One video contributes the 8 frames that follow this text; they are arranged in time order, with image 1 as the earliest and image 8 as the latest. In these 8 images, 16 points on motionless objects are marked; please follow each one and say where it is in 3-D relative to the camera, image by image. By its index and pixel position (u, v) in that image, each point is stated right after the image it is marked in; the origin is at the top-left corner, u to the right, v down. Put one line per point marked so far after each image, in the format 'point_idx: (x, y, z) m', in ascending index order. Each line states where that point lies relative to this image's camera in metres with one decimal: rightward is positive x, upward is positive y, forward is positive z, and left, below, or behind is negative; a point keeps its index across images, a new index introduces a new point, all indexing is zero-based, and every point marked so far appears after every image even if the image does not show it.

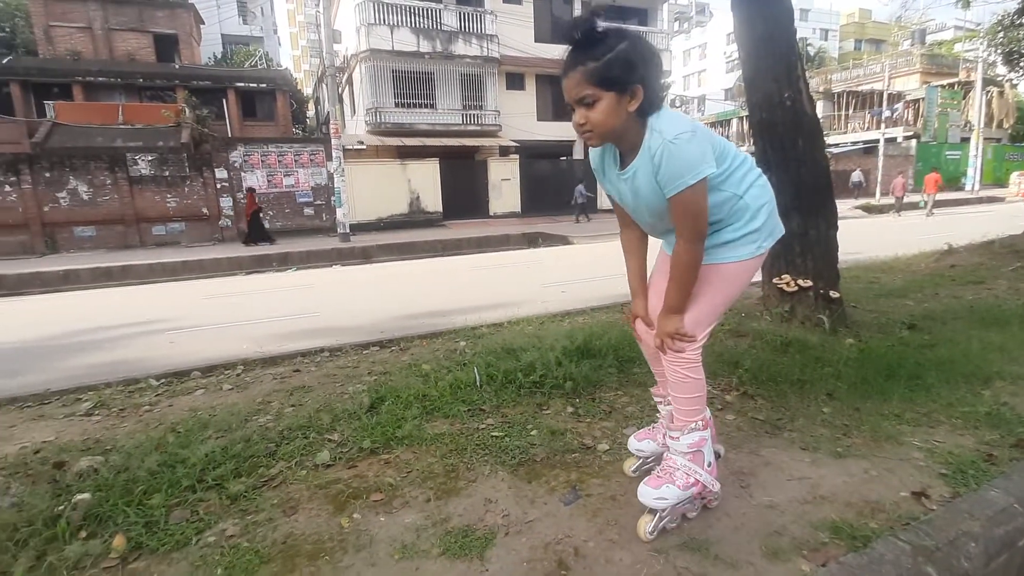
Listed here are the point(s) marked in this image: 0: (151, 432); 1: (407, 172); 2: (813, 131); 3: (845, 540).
0: (-2.0, -0.8, +2.7) m
1: (-4.4, +4.6, +19.8) m
2: (+2.4, +1.2, +4.0) m
3: (+1.1, -0.8, +1.7) m
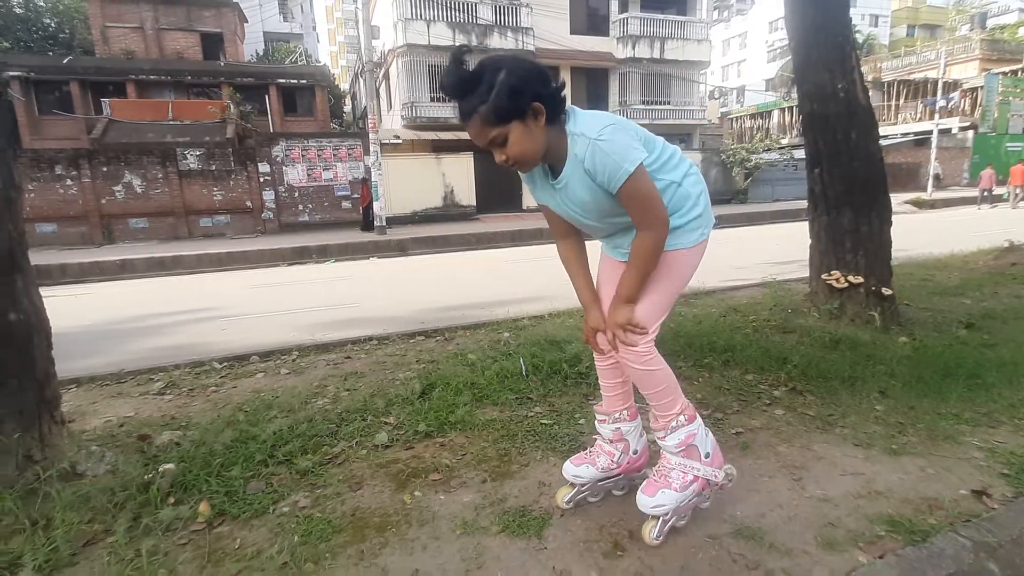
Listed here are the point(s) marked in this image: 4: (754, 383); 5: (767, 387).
0: (-1.7, -0.7, +2.9) m
1: (-3.0, +4.9, +20.1) m
2: (+2.7, +1.3, +3.9) m
3: (+1.3, -0.8, +1.7) m
4: (+1.5, -0.6, +3.0) m
5: (+1.5, -0.6, +3.0) m
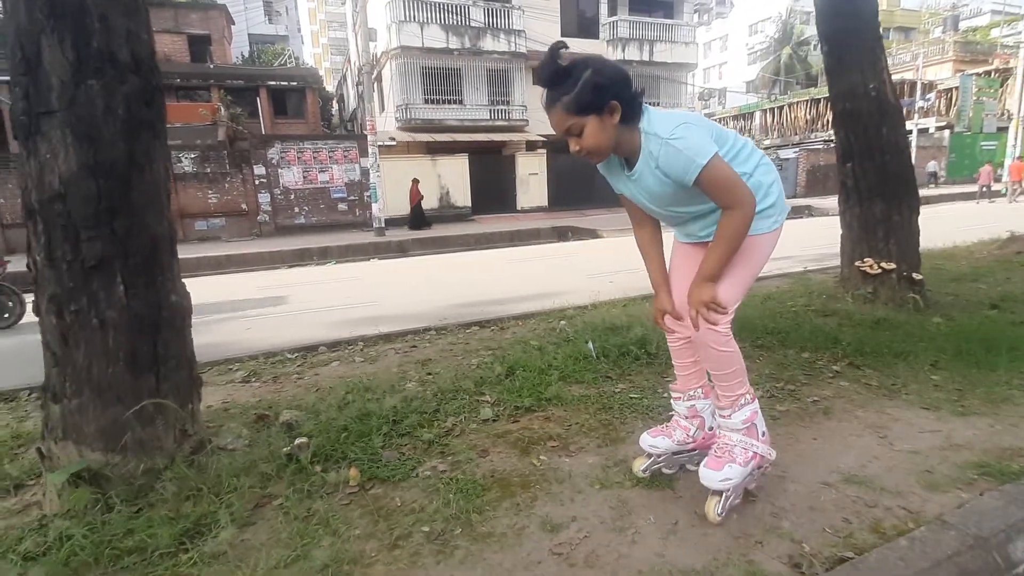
0: (-1.2, -0.6, +3.1) m
1: (-3.1, +4.9, +20.2) m
2: (+3.2, +1.4, +4.2) m
3: (+1.9, -0.7, +1.9) m
4: (+1.9, -0.5, +3.2) m
5: (+2.0, -0.5, +3.2) m
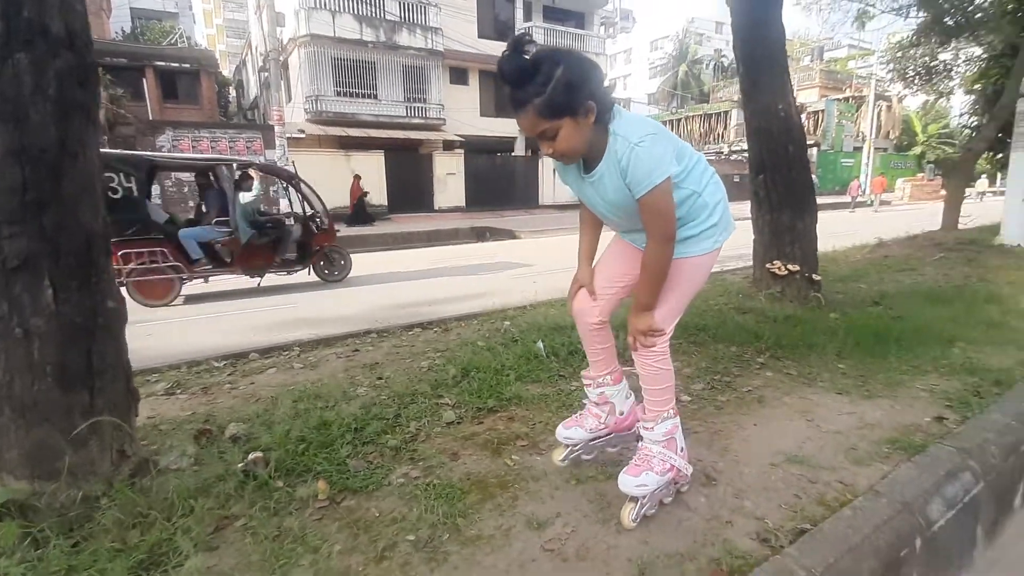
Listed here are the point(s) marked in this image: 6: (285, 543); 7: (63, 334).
0: (-1.4, -0.7, +2.9) m
1: (-6.3, +4.8, +19.4) m
2: (+2.7, +1.4, +4.7) m
3: (+1.8, -0.7, +2.3) m
4: (+1.6, -0.5, +3.5) m
5: (+1.7, -0.5, +3.6) m
6: (-0.8, -0.9, +1.7) m
7: (-1.6, -0.2, +1.7) m
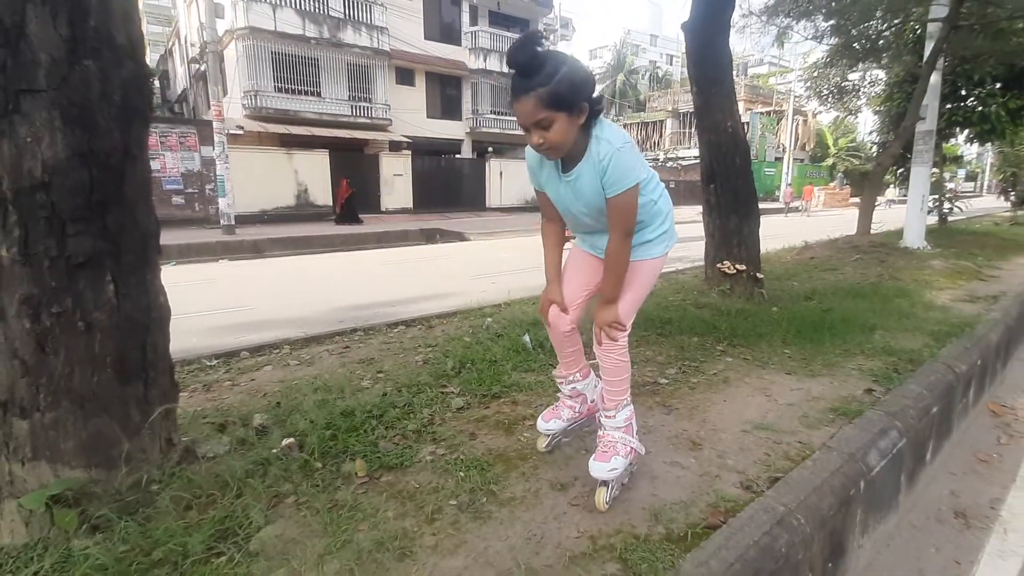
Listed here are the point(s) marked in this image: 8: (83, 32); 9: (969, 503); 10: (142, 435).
0: (-1.4, -0.6, +3.0) m
1: (-8.2, +4.7, +18.9) m
2: (+2.4, +1.4, +5.2) m
3: (+1.8, -0.7, +2.7) m
4: (+1.5, -0.4, +4.0) m
5: (+1.6, -0.4, +4.0) m
6: (-0.7, -0.9, +1.9) m
7: (-1.4, -0.2, +1.8) m
8: (-1.4, +0.9, +1.7) m
9: (+2.4, -1.1, +2.7) m
10: (-1.4, -0.6, +1.9) m
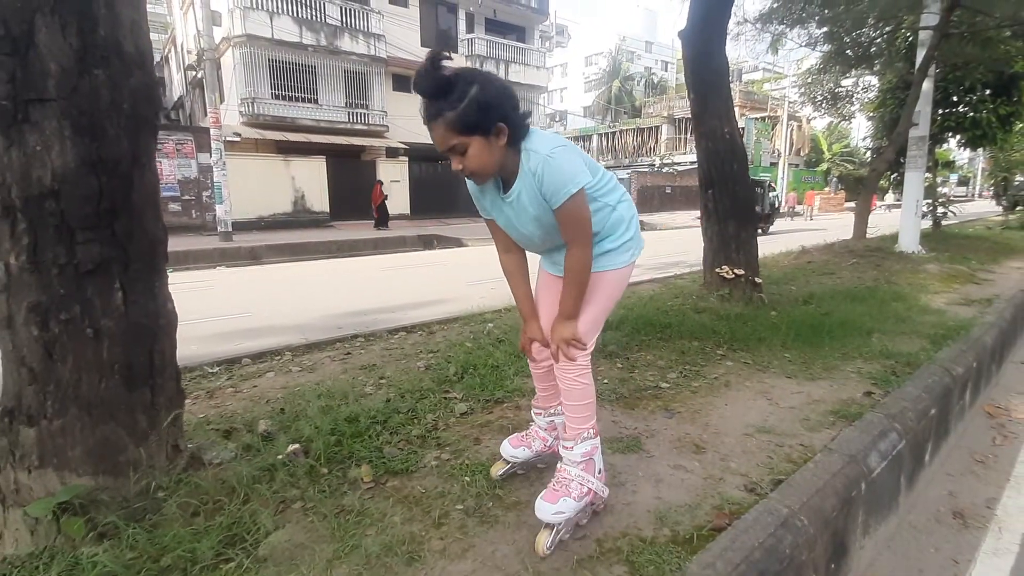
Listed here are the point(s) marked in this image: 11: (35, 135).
0: (-1.4, -0.7, +3.0) m
1: (-8.3, +4.5, +18.9) m
2: (+2.4, +1.4, +5.3) m
3: (+1.8, -0.7, +2.8) m
4: (+1.5, -0.5, +4.0) m
5: (+1.6, -0.5, +4.0) m
6: (-0.6, -0.9, +1.9) m
7: (-1.4, -0.2, +1.9) m
8: (-1.4, +0.8, +1.7) m
9: (+2.5, -1.2, +2.7) m
10: (-1.4, -0.6, +1.9) m
11: (-1.6, +0.5, +1.6) m
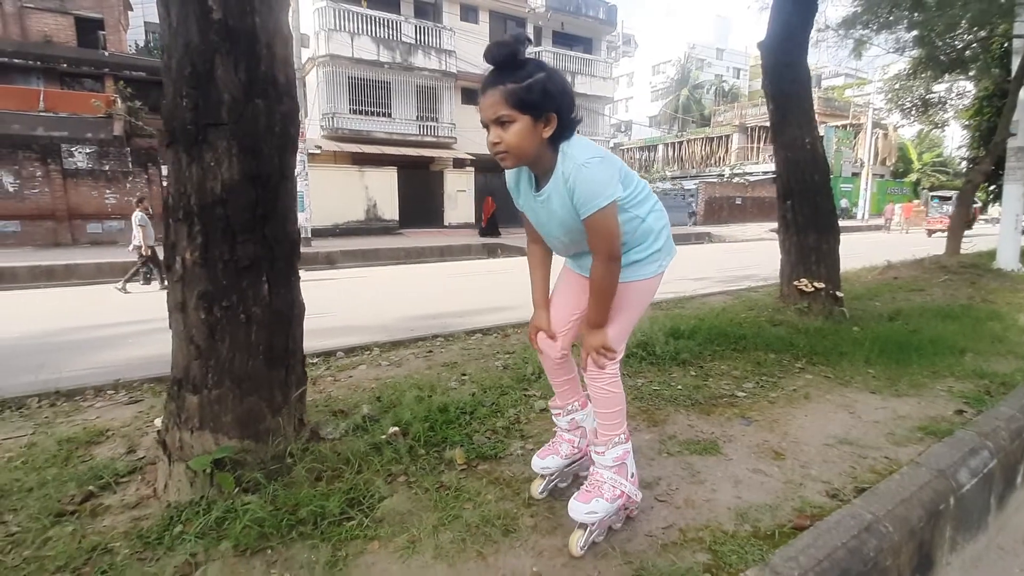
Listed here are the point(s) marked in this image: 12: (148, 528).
0: (-0.9, -0.7, +3.3) m
1: (-5.8, +4.3, +20.0) m
2: (+3.2, +1.2, +5.2) m
3: (+2.3, -0.8, +2.7) m
4: (+2.1, -0.6, +4.0) m
5: (+2.2, -0.6, +4.0) m
6: (-0.3, -0.9, +2.1) m
7: (-1.0, -0.2, +2.2) m
8: (-1.0, +0.9, +2.1) m
9: (+2.9, -1.3, +2.6) m
10: (-1.0, -0.6, +2.3) m
11: (-1.2, +0.5, +2.0) m
12: (-1.4, -0.9, +1.9) m
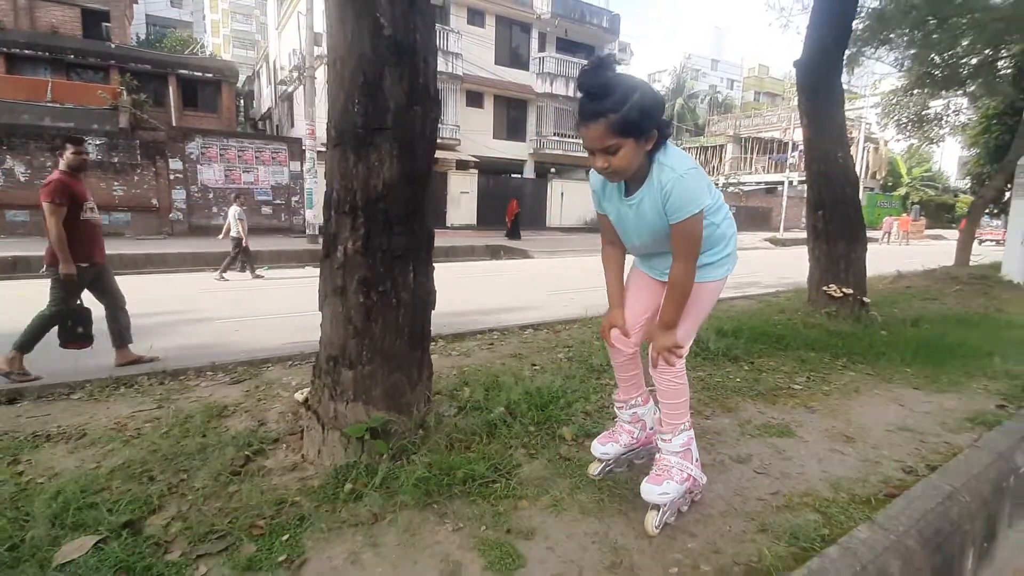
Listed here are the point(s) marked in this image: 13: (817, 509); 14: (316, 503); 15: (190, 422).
0: (-0.4, -0.6, +3.5) m
1: (-5.4, +4.4, +20.2) m
2: (+3.8, +1.2, +5.5) m
3: (+2.8, -0.8, +3.0) m
4: (+2.7, -0.6, +4.3) m
5: (+2.7, -0.6, +4.3) m
6: (+0.3, -0.8, +2.4) m
7: (-0.5, -0.1, +2.4) m
8: (-0.4, +0.9, +2.3) m
9: (+3.4, -1.3, +2.9) m
10: (-0.5, -0.5, +2.5) m
11: (-0.6, +0.6, +2.3) m
12: (-0.8, -0.8, +2.2) m
13: (+1.3, -0.9, +2.1) m
14: (-0.8, -0.9, +2.0) m
15: (-1.8, -0.7, +2.7) m
